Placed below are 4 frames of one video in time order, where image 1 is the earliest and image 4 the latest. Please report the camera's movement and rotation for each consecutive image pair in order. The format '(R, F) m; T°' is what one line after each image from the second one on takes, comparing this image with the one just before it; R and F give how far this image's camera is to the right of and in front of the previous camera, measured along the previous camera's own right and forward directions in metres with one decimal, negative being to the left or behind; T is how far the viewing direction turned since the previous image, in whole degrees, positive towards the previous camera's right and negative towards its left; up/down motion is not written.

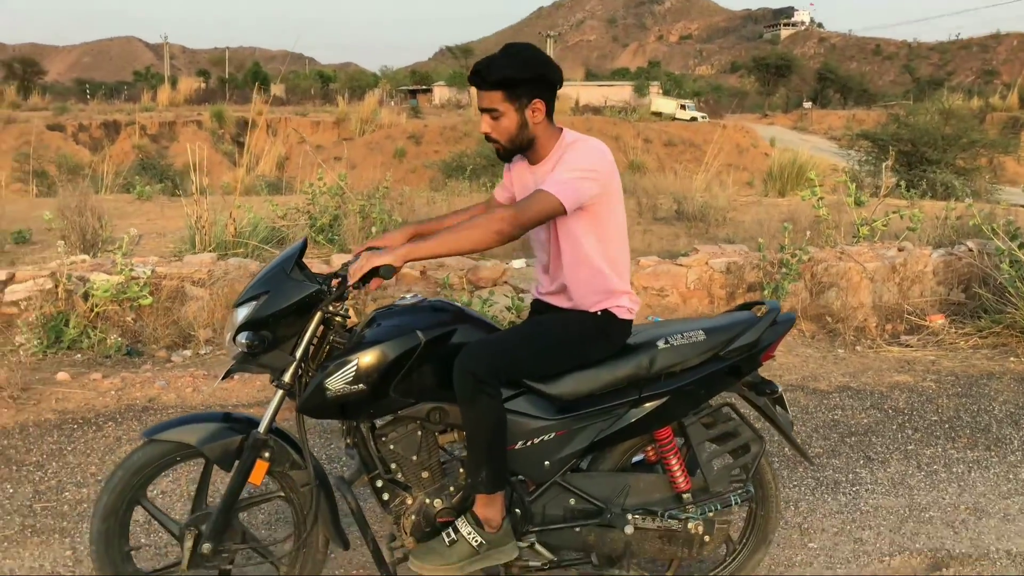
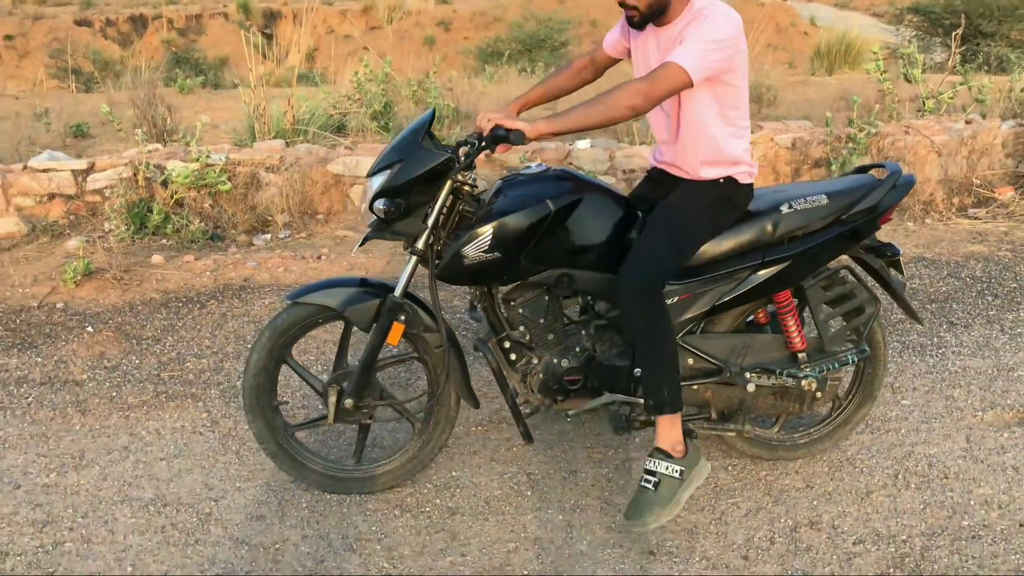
(-0.3, -0.1) m; -2°
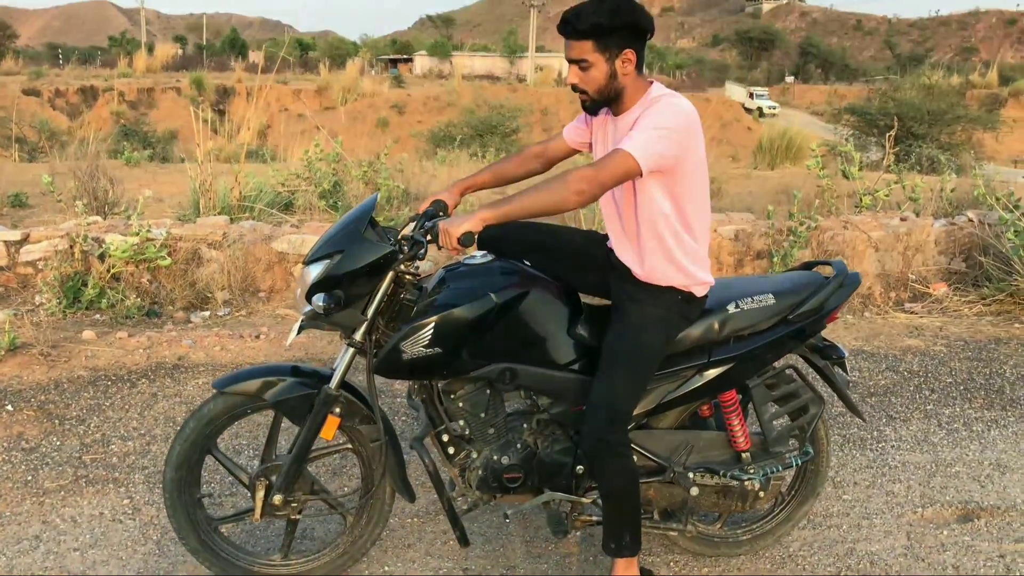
(0.0, 0.0) m; +3°
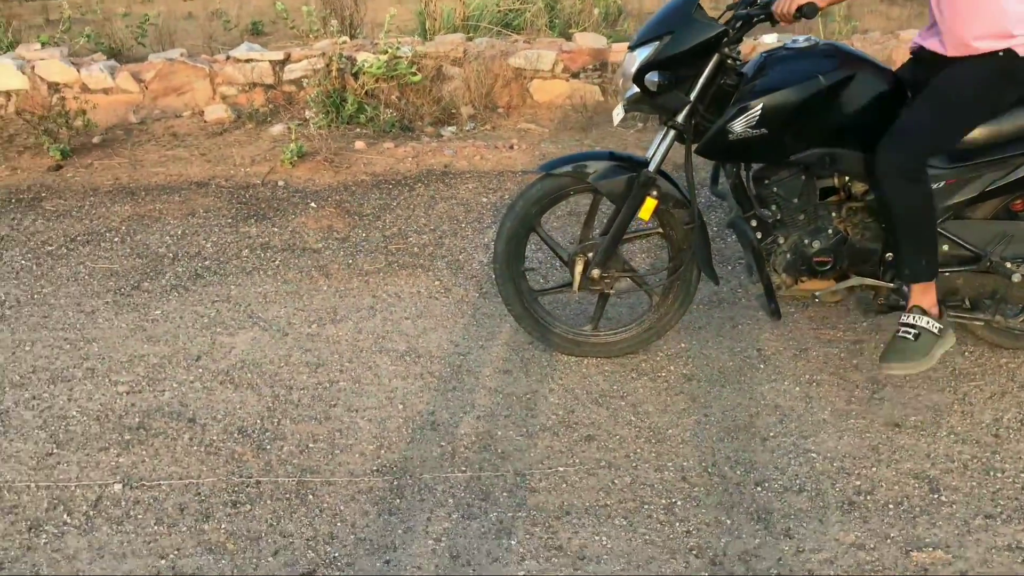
(-0.4, -0.2) m; -12°
